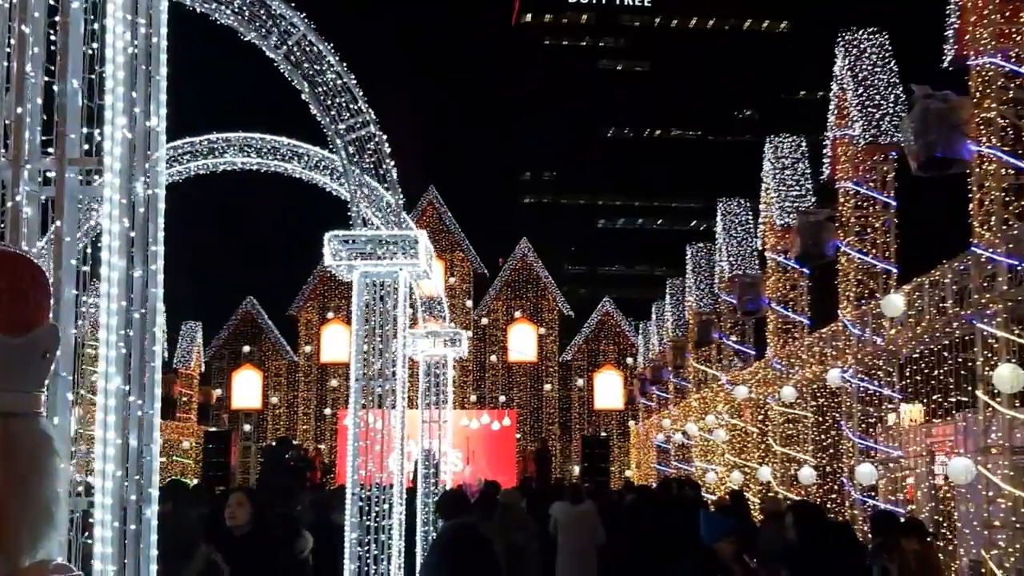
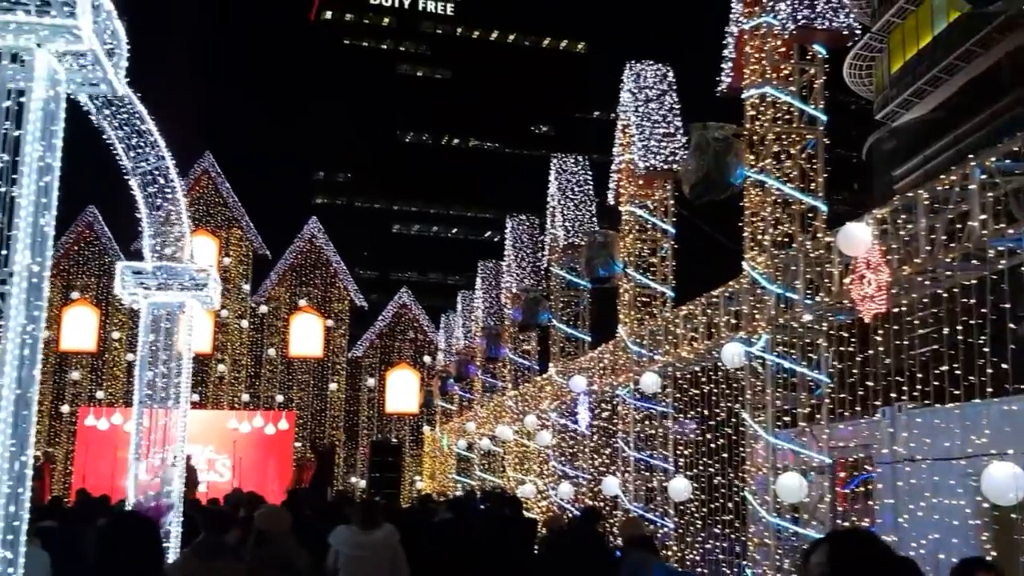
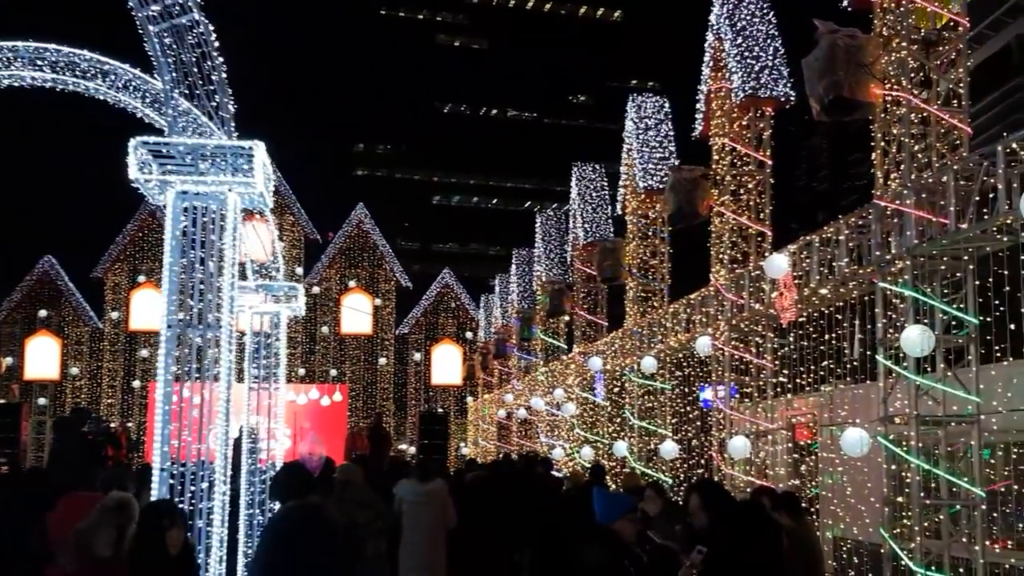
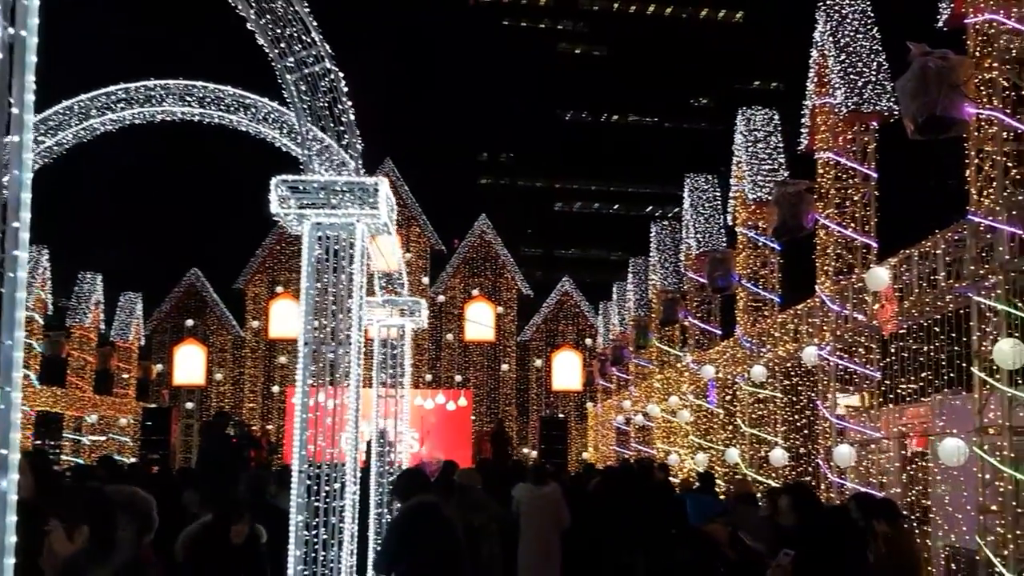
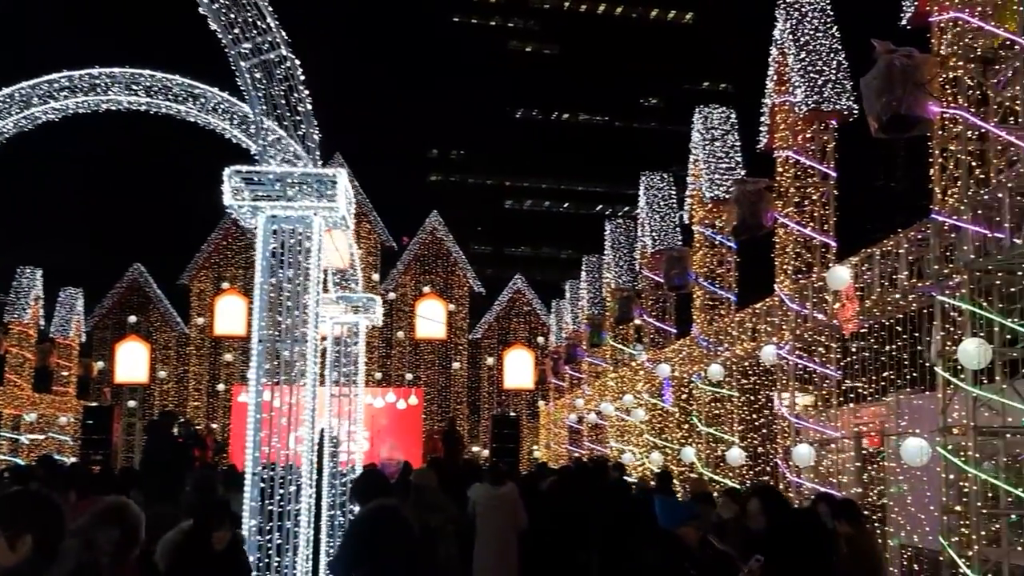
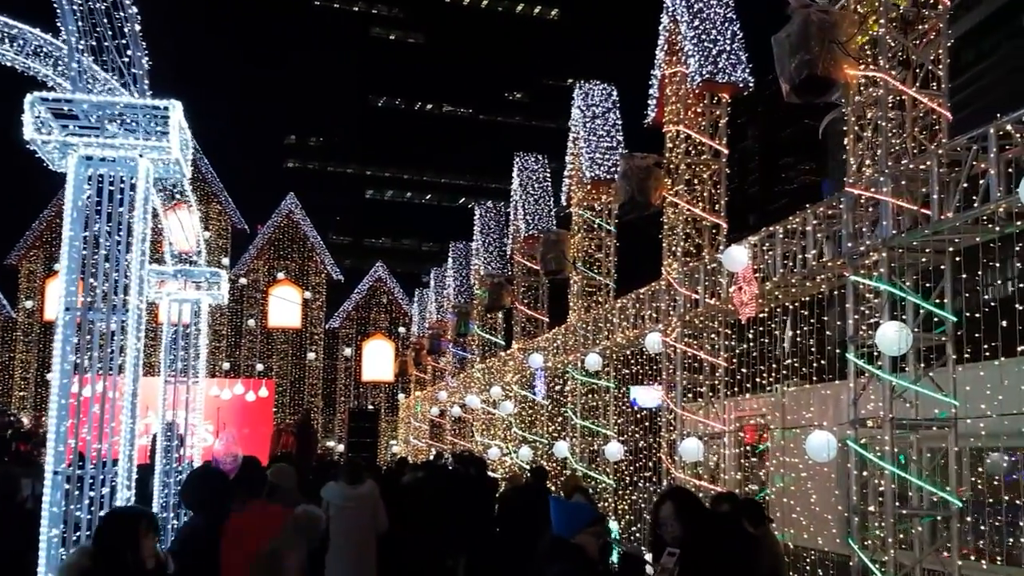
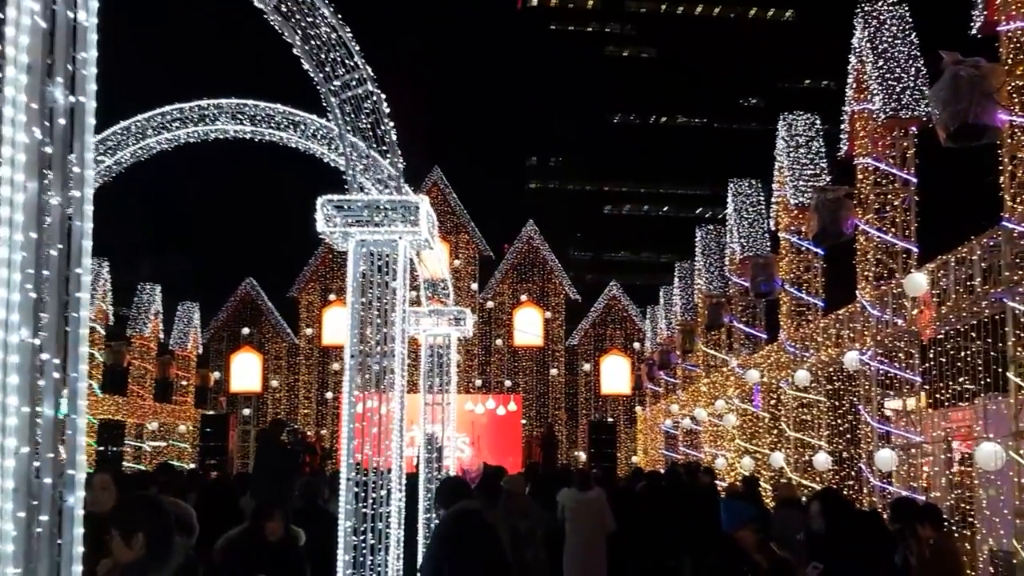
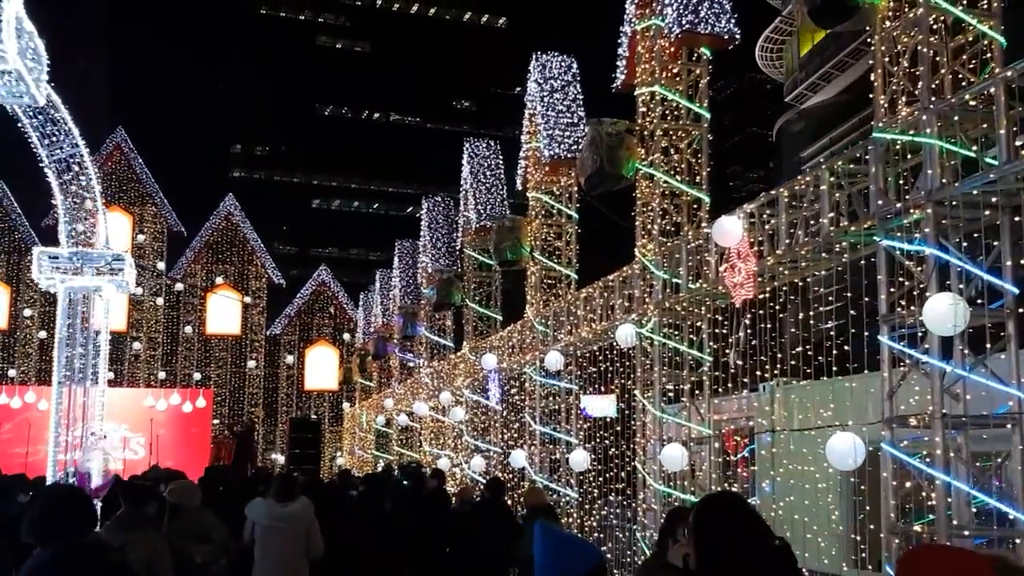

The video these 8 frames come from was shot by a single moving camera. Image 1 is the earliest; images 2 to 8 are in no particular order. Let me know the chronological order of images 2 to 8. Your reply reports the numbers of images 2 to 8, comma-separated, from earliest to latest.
7, 4, 5, 3, 6, 8, 2
